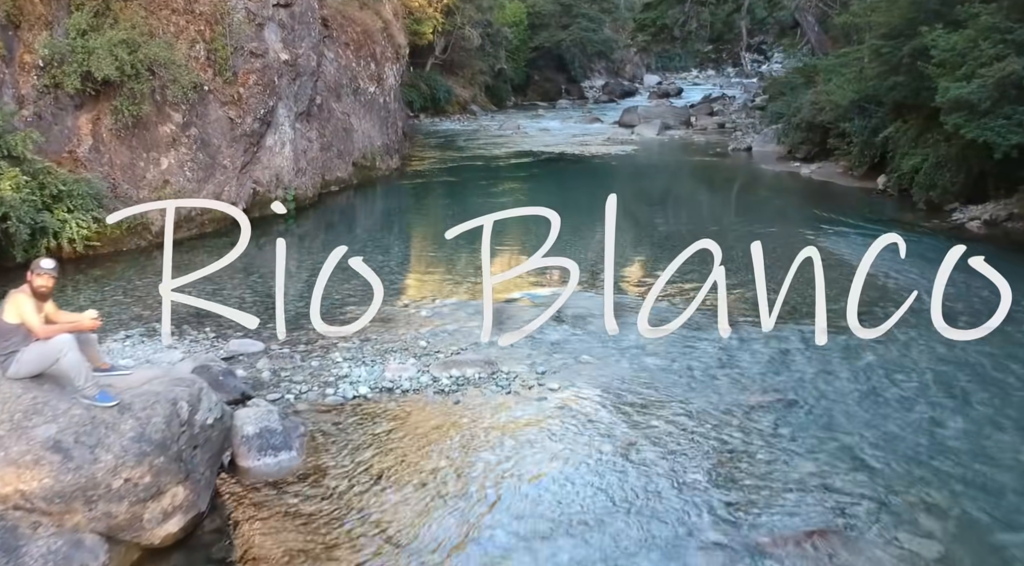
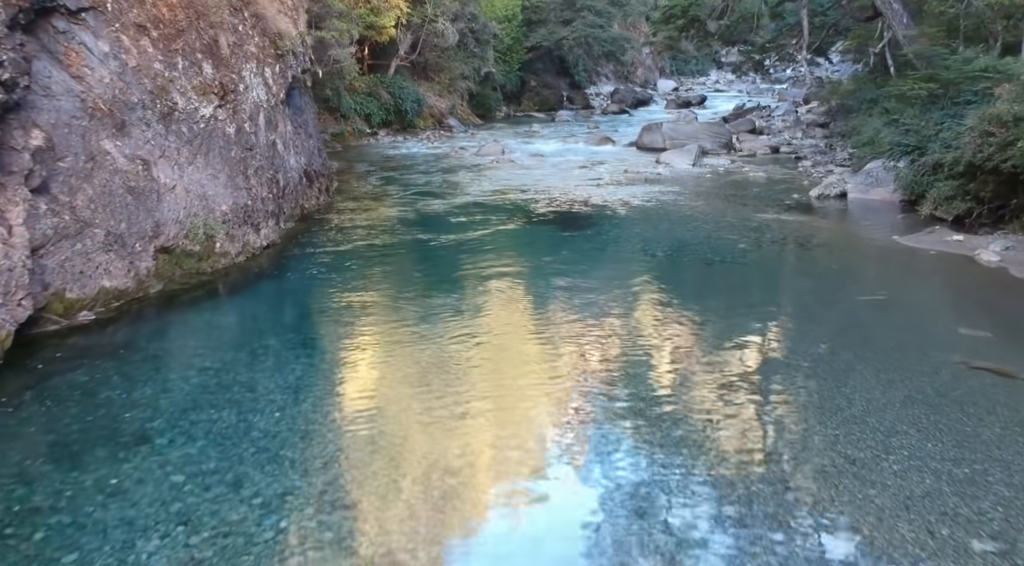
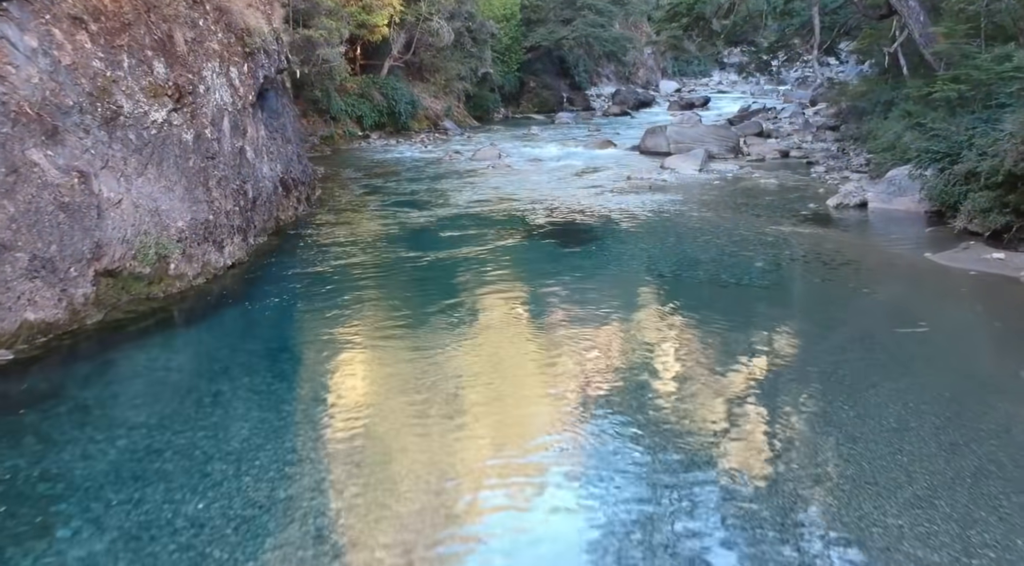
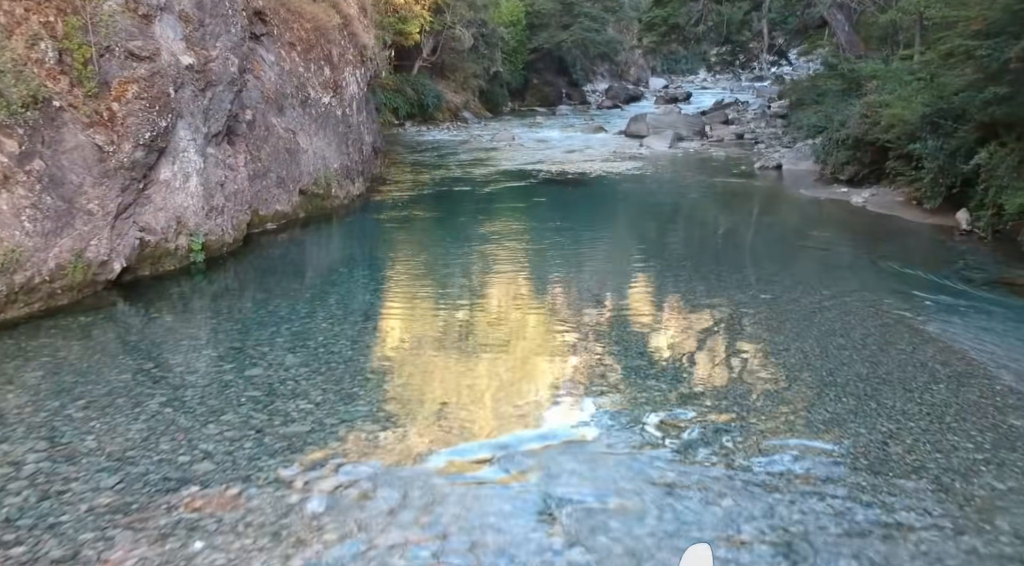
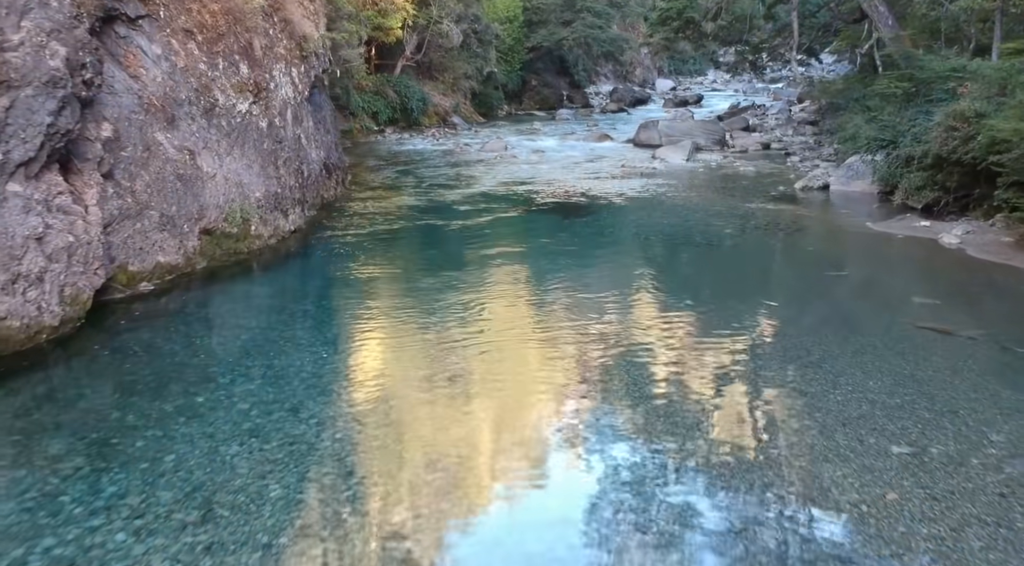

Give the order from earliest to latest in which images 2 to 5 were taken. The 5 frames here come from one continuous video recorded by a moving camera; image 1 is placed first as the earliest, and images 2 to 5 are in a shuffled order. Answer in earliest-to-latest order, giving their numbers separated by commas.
4, 5, 2, 3
